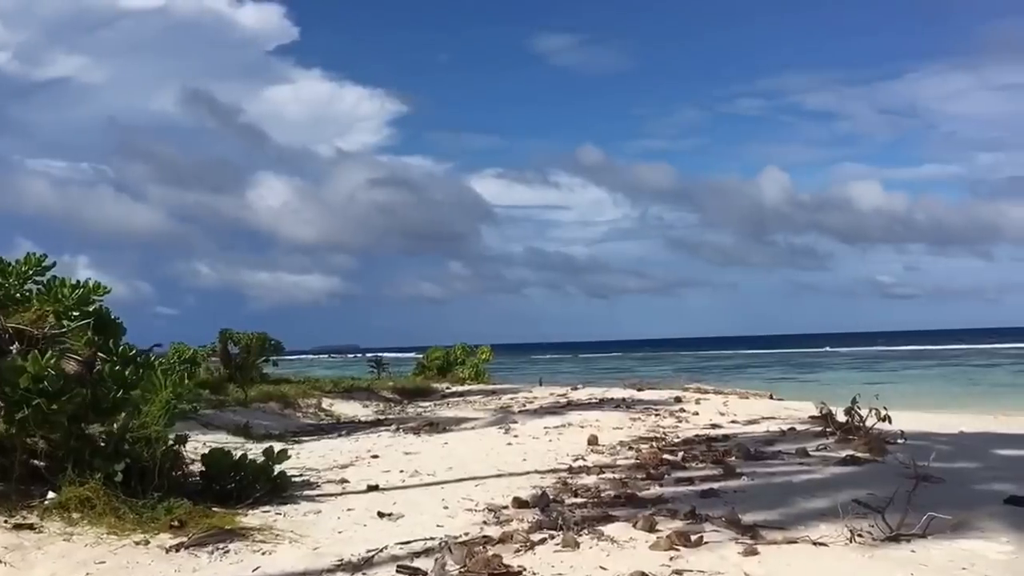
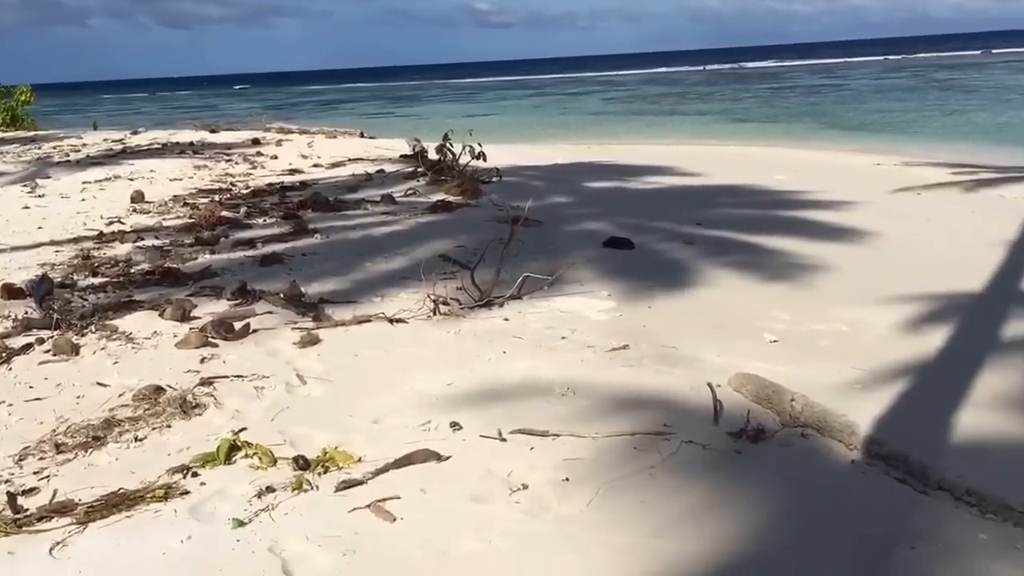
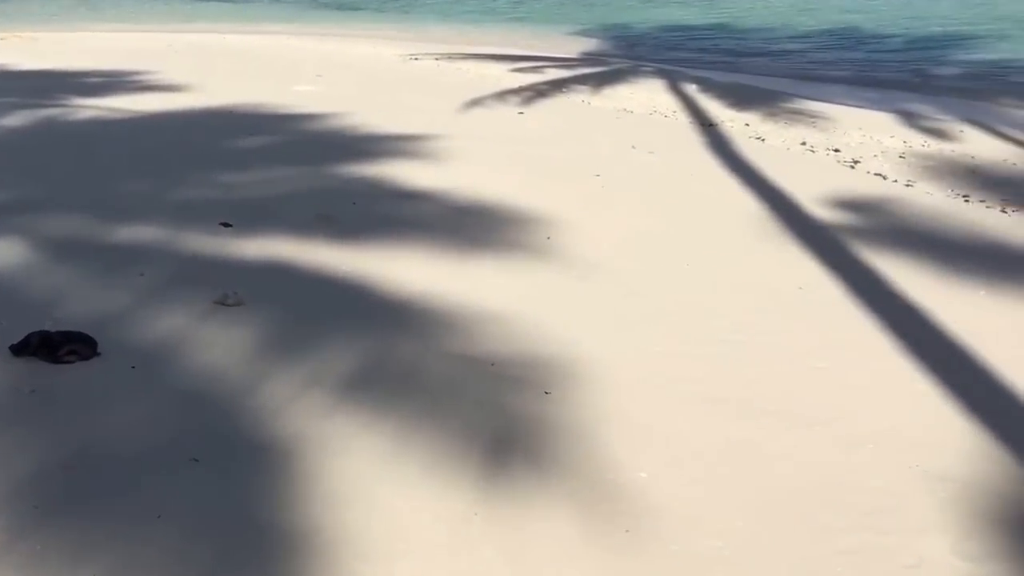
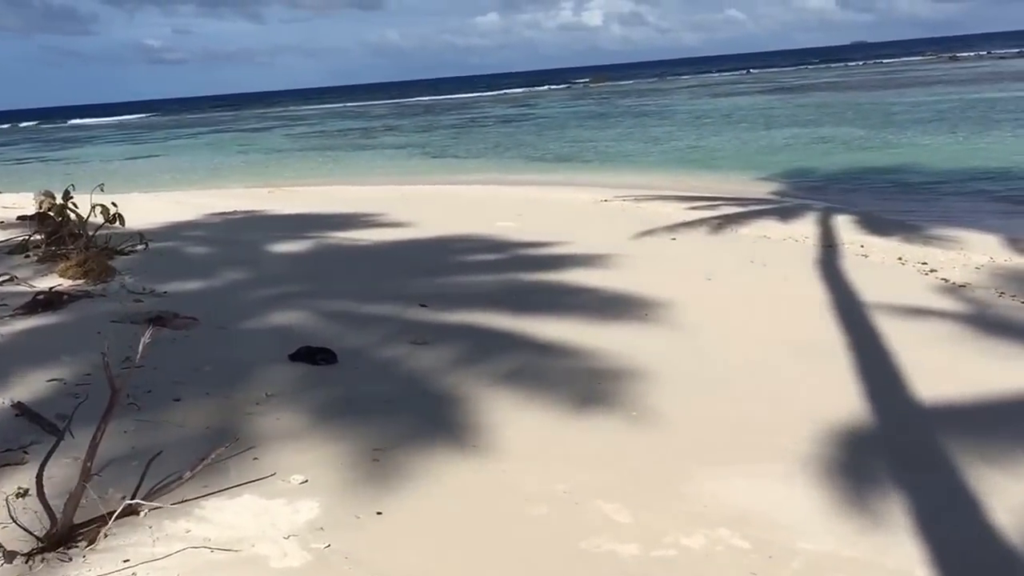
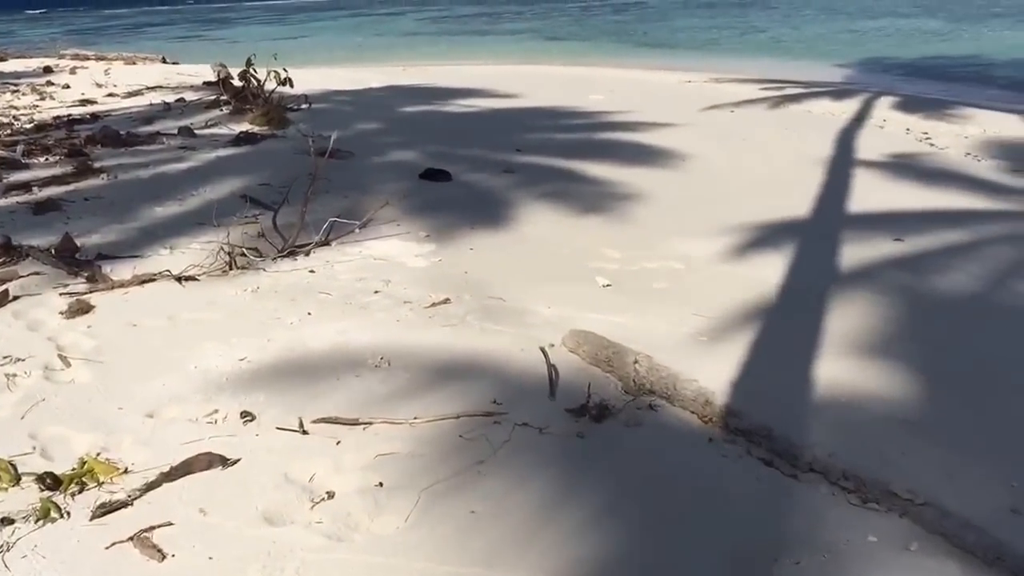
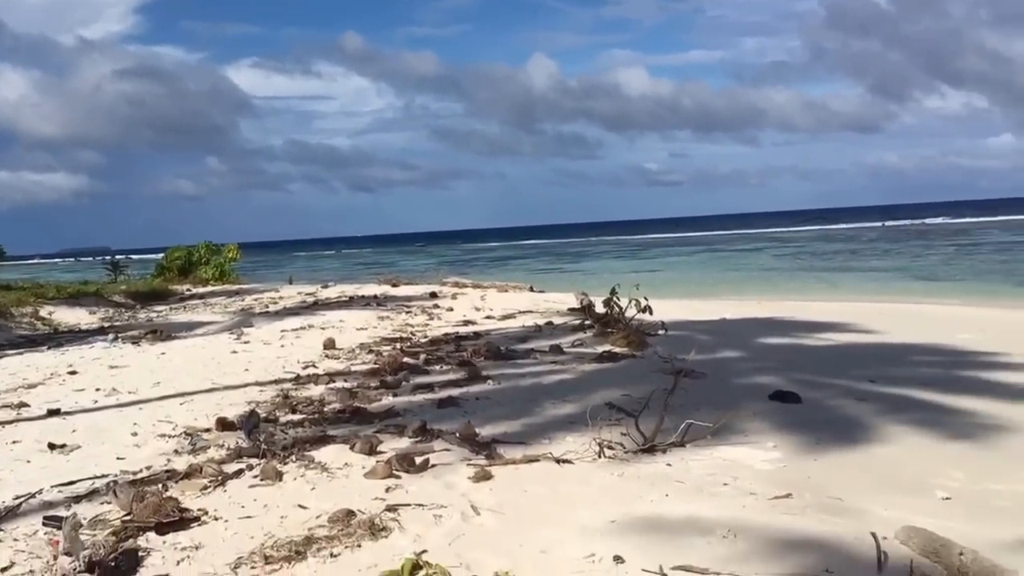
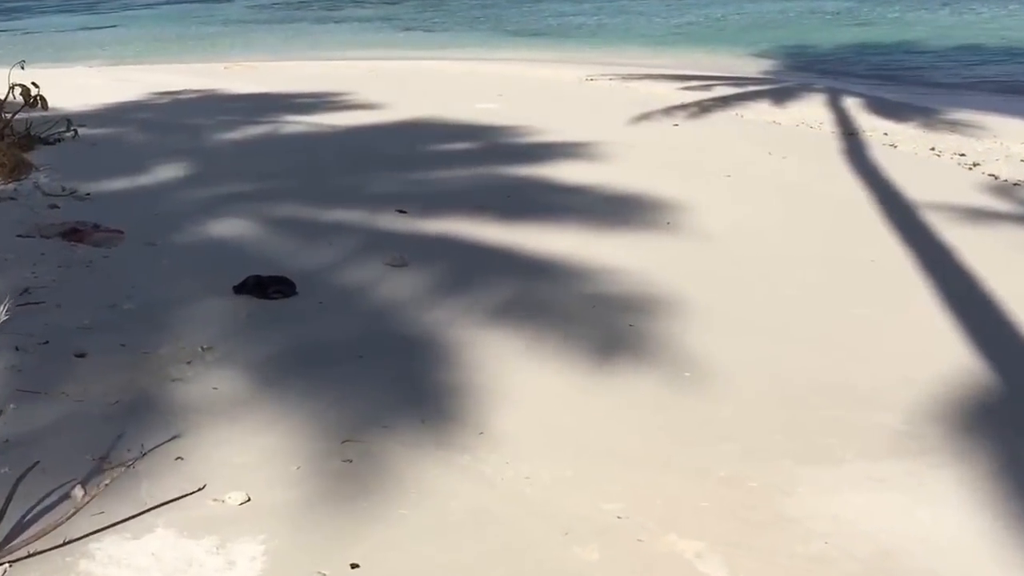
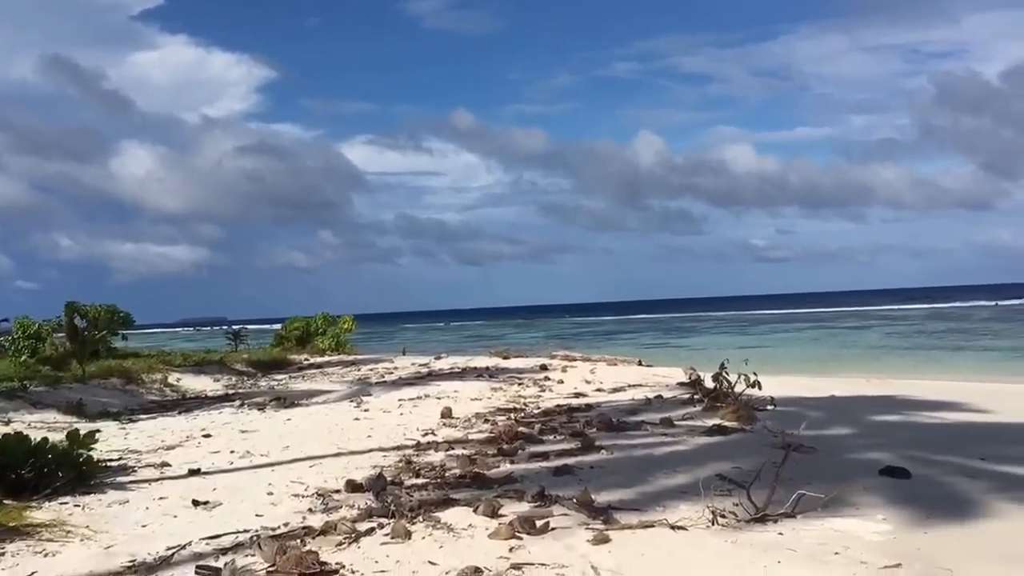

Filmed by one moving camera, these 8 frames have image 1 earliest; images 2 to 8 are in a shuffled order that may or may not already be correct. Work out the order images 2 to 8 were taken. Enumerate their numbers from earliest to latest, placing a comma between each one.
8, 6, 2, 5, 4, 7, 3
